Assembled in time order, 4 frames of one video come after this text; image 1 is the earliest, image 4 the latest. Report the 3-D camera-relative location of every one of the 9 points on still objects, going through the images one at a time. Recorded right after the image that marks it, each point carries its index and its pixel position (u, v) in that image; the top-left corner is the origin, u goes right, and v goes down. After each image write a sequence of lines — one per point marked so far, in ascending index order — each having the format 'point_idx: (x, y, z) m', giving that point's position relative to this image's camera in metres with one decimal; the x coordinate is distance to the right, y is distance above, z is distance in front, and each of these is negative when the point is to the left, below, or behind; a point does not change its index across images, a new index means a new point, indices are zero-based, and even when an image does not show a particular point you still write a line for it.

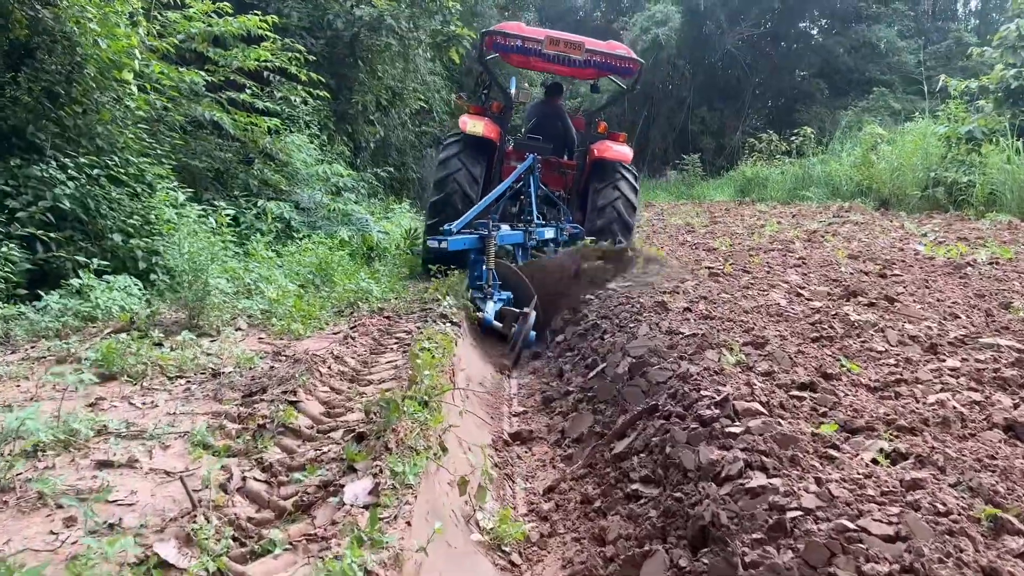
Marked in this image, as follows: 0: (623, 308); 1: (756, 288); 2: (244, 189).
0: (+0.5, -0.1, +3.3) m
1: (+1.1, 0.0, +3.6) m
2: (-2.2, +0.8, +6.6) m
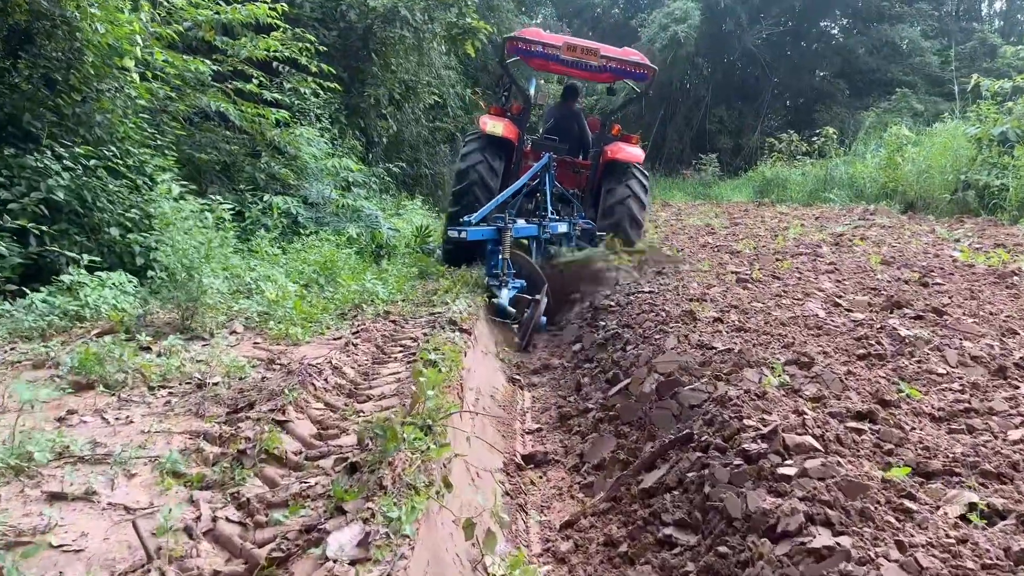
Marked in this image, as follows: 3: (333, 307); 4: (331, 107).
0: (+0.5, -0.1, +3.0) m
1: (+1.2, 0.0, +3.4) m
2: (-2.0, +0.8, +6.3) m
3: (-0.8, -0.1, +3.6) m
4: (-1.8, +1.8, +8.1) m
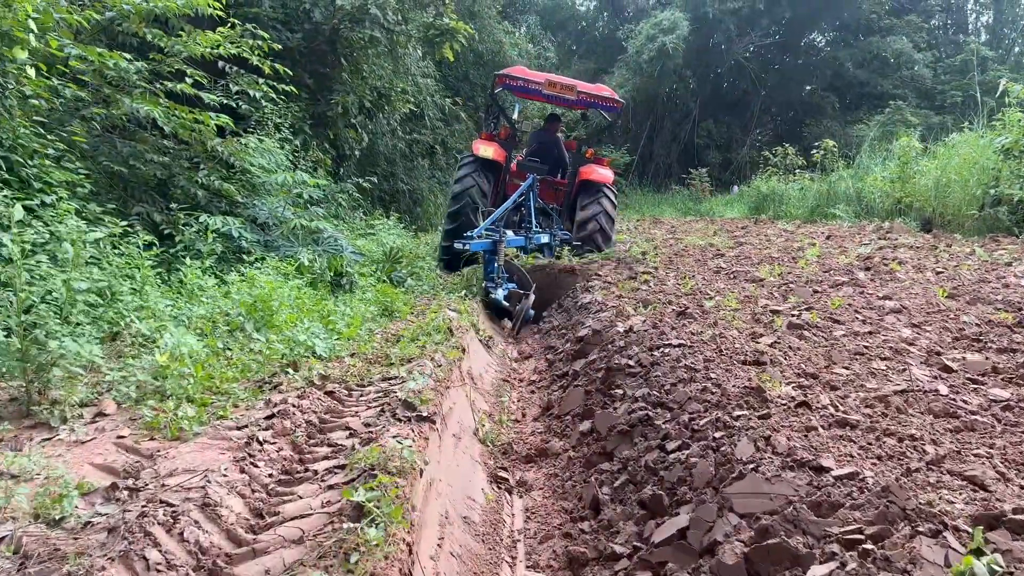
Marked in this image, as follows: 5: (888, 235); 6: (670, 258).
0: (+0.5, -0.3, +2.1) m
1: (+1.1, -0.2, +2.5) m
2: (-2.2, +0.6, +5.4) m
3: (-0.9, -0.3, +2.7) m
4: (-2.0, +1.5, +7.1) m
5: (+3.6, +0.5, +7.7) m
6: (+1.4, +0.3, +7.1) m
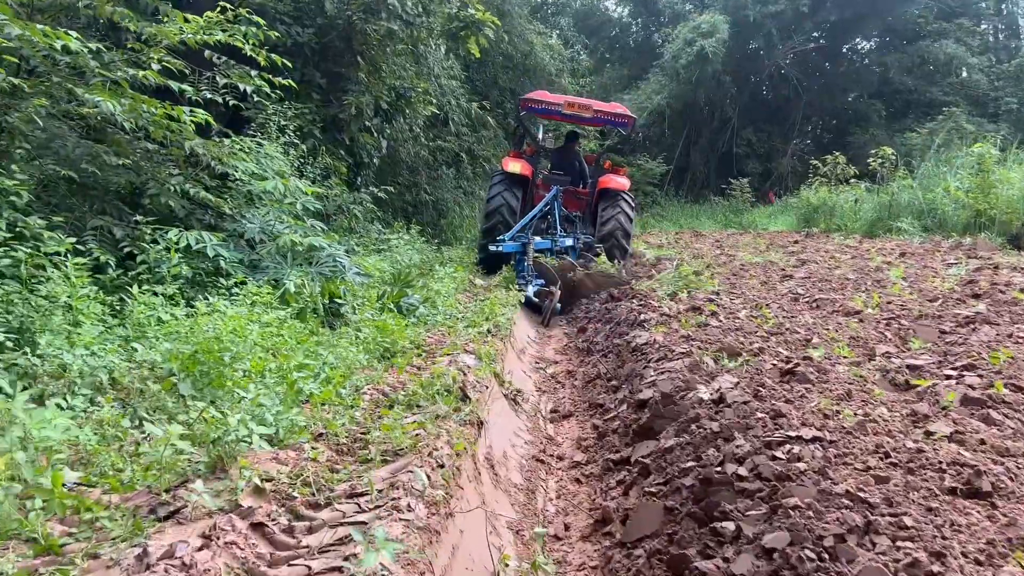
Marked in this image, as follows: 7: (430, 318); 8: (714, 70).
0: (+0.5, -0.4, +1.1) m
1: (+1.2, -0.3, +1.5) m
2: (-2.0, +0.4, +4.5) m
3: (-0.8, -0.4, +1.8) m
4: (-1.7, +1.3, +6.3) m
5: (+3.9, +0.3, +6.6) m
6: (+1.6, +0.1, +6.1) m
7: (-0.4, -0.2, +4.1) m
8: (+3.3, +3.6, +13.1) m
